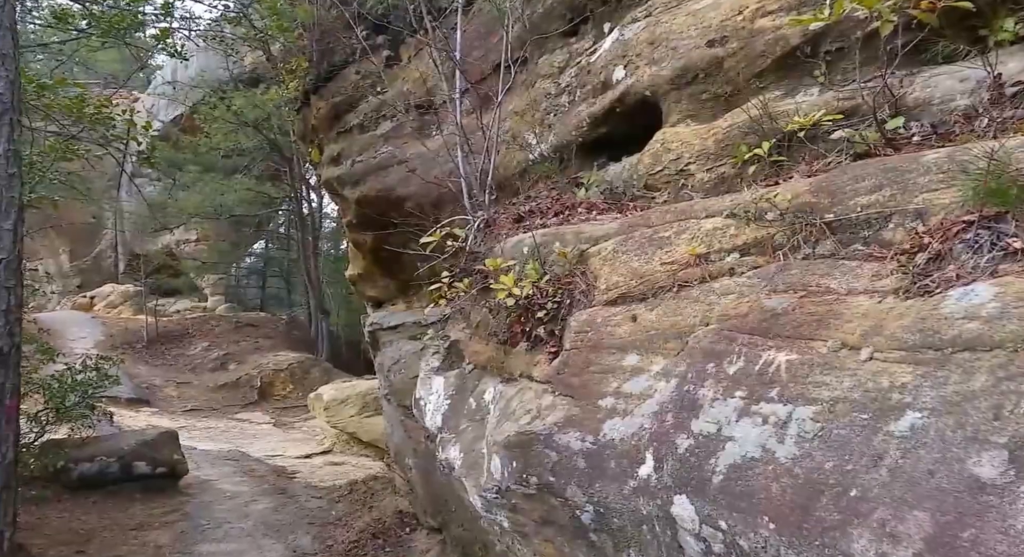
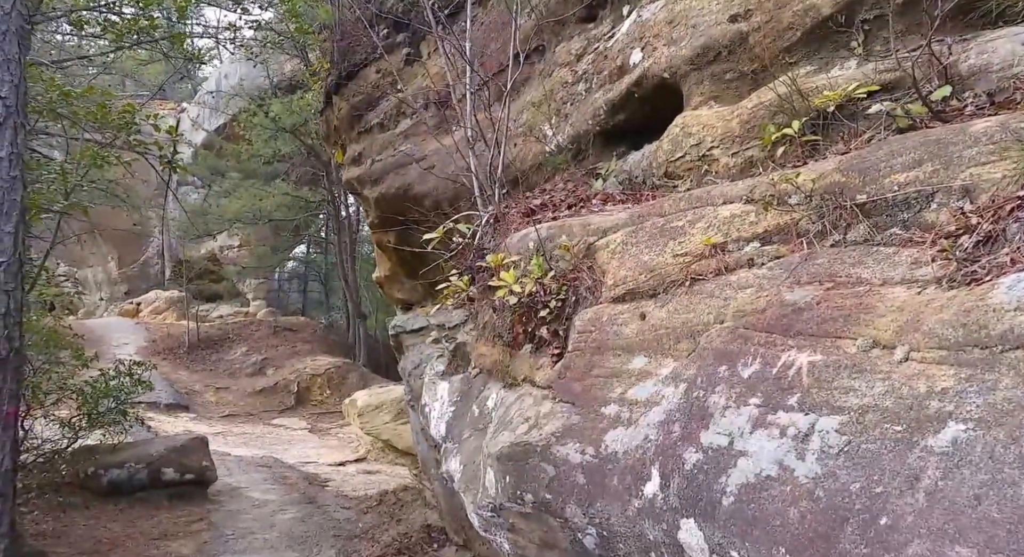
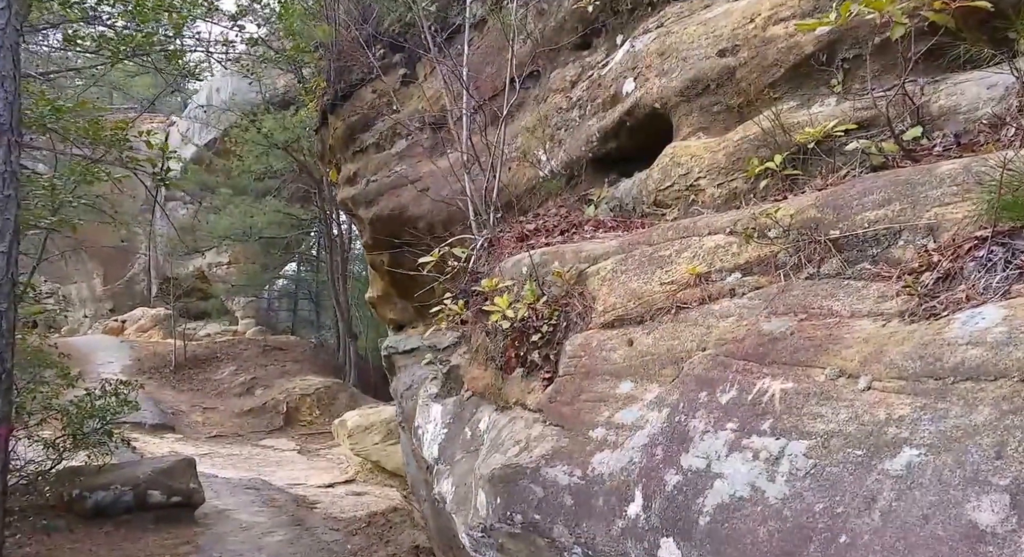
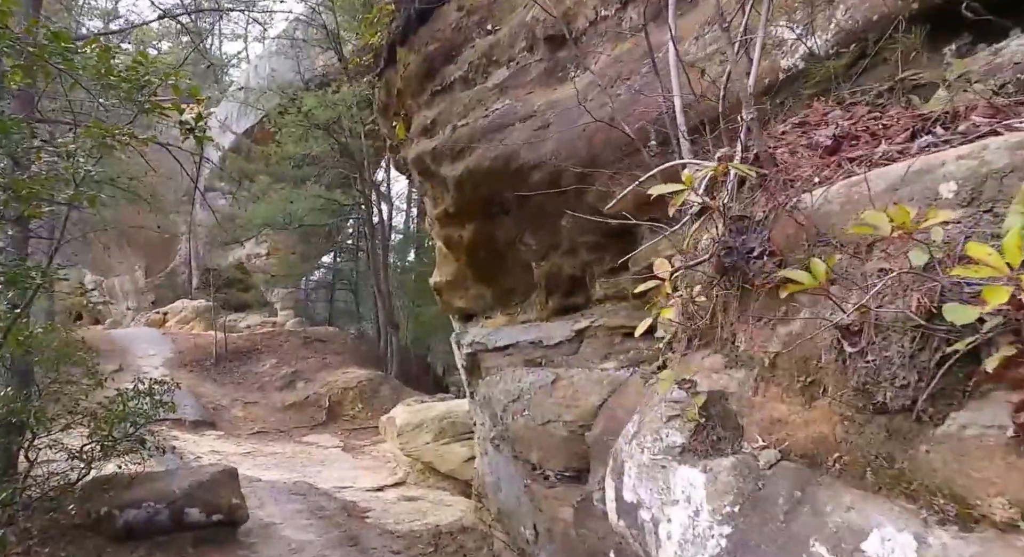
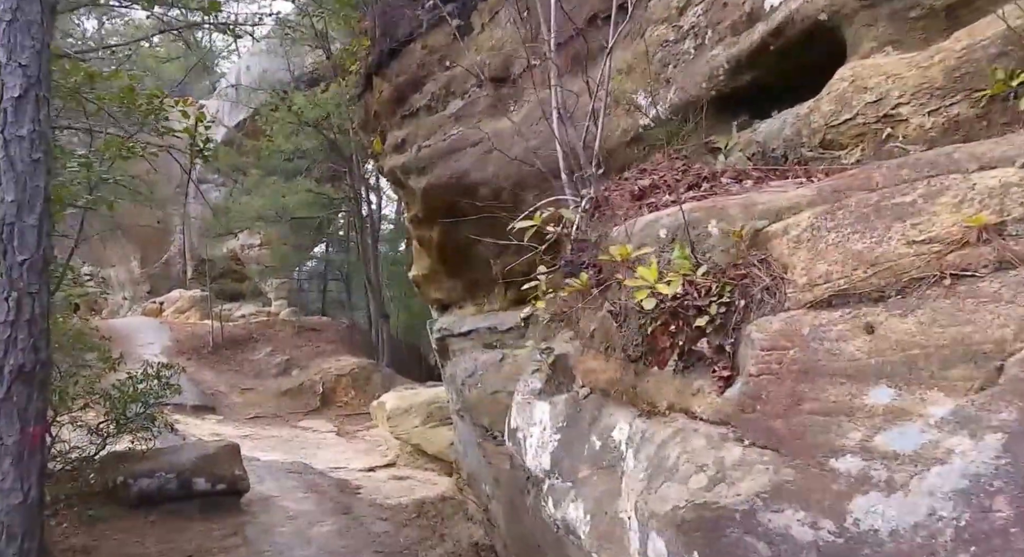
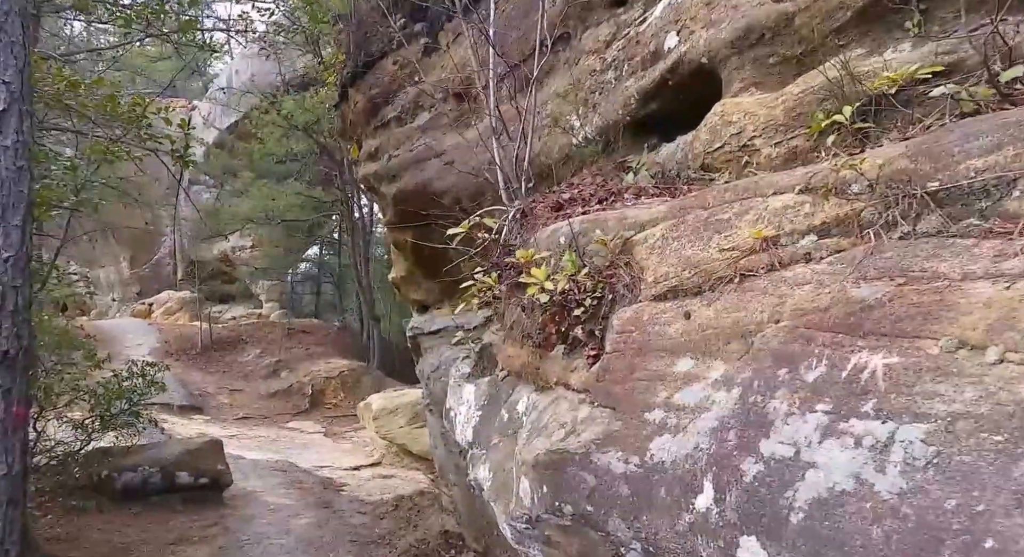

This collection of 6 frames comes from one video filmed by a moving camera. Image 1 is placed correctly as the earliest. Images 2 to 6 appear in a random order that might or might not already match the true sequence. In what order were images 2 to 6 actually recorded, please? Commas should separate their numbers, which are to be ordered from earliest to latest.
3, 2, 6, 5, 4
